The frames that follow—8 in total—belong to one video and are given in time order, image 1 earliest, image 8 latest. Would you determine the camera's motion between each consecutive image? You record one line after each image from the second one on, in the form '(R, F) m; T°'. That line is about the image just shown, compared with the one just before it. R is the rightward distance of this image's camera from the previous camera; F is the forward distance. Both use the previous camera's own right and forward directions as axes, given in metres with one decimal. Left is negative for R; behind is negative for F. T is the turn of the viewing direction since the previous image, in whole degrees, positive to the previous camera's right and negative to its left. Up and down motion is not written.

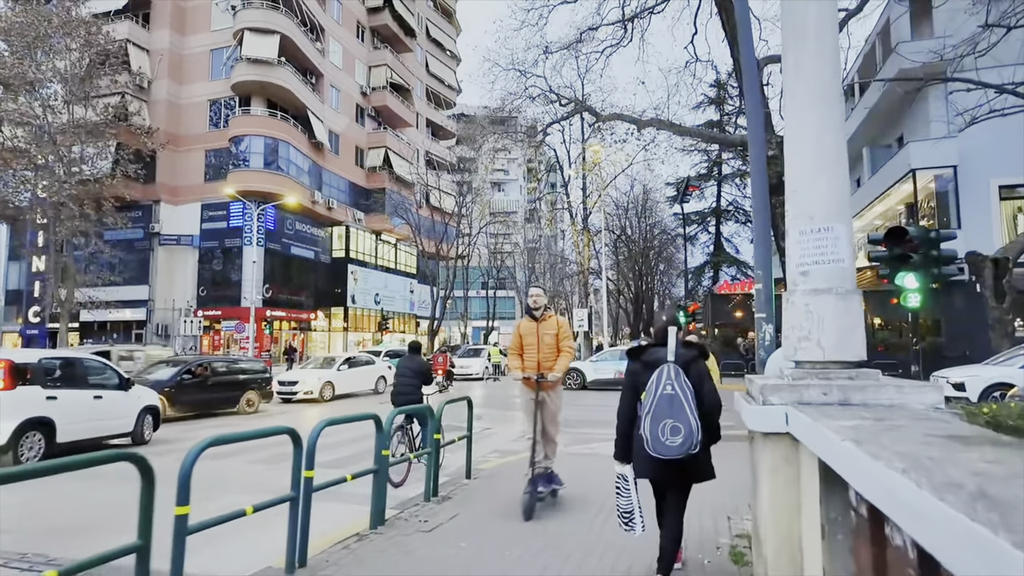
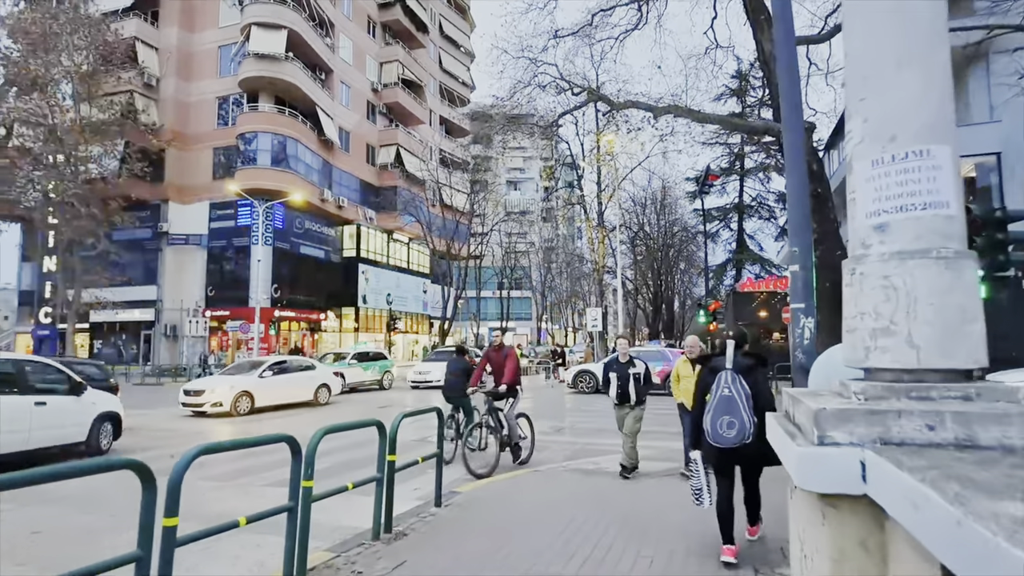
(+0.4, +1.1) m; -2°
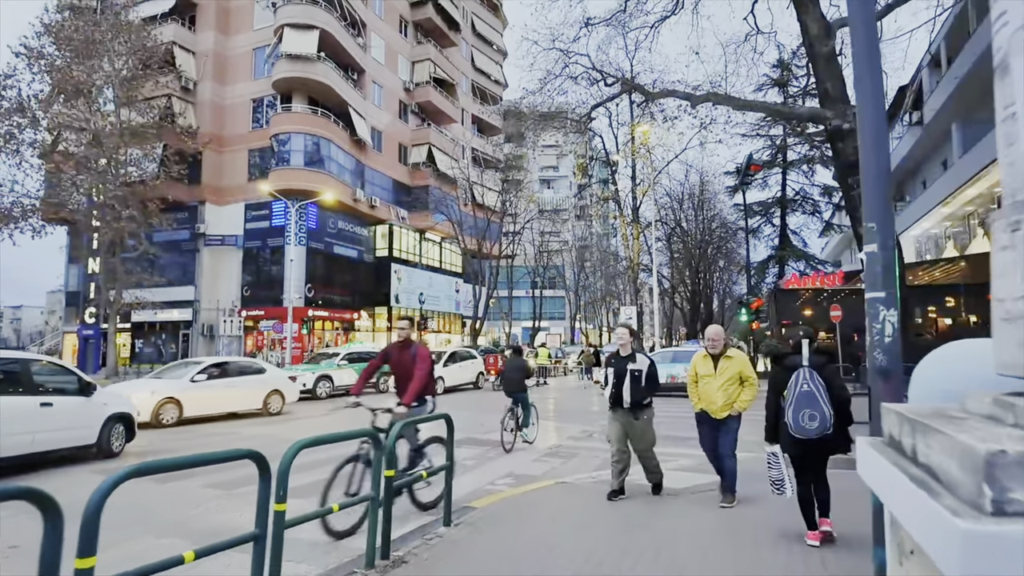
(+0.1, +0.6) m; -3°
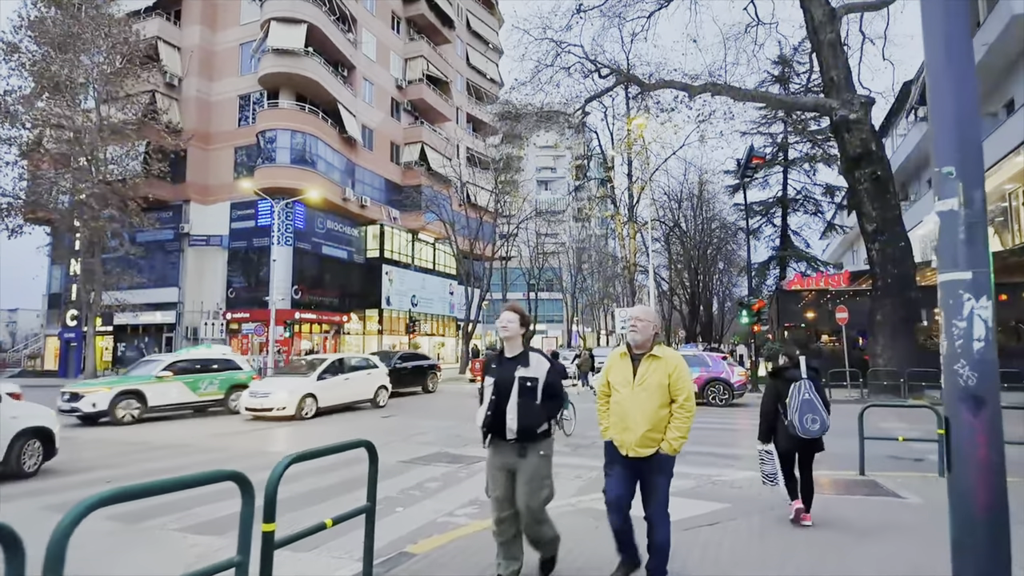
(+0.4, +1.0) m; 0°
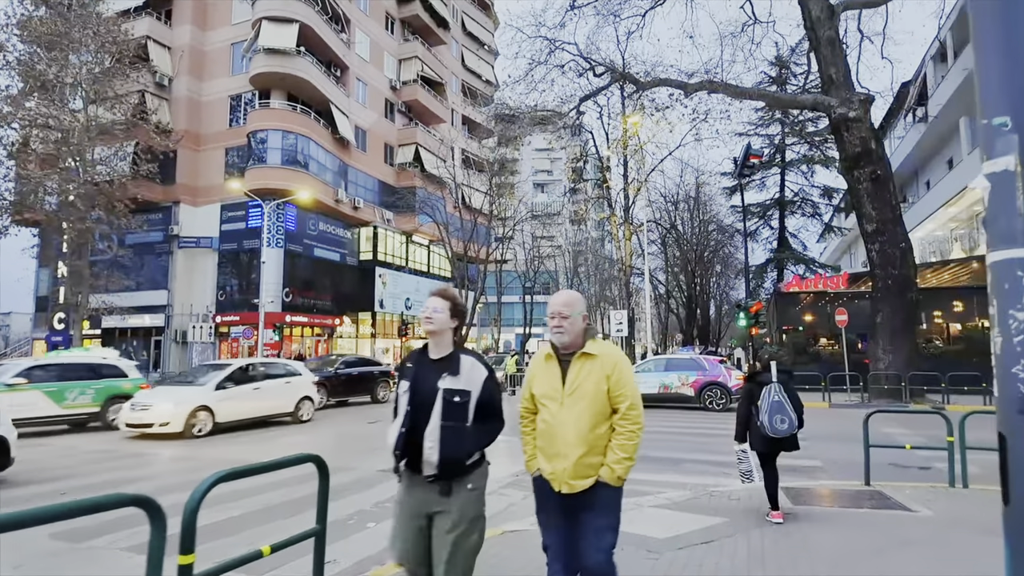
(+0.2, +0.4) m; 0°
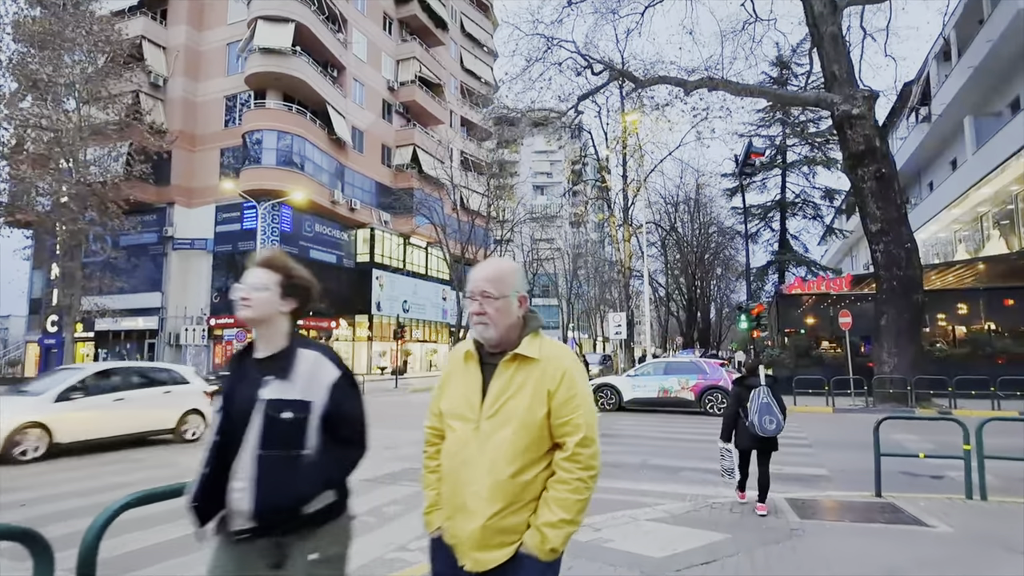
(+0.1, +0.4) m; 0°
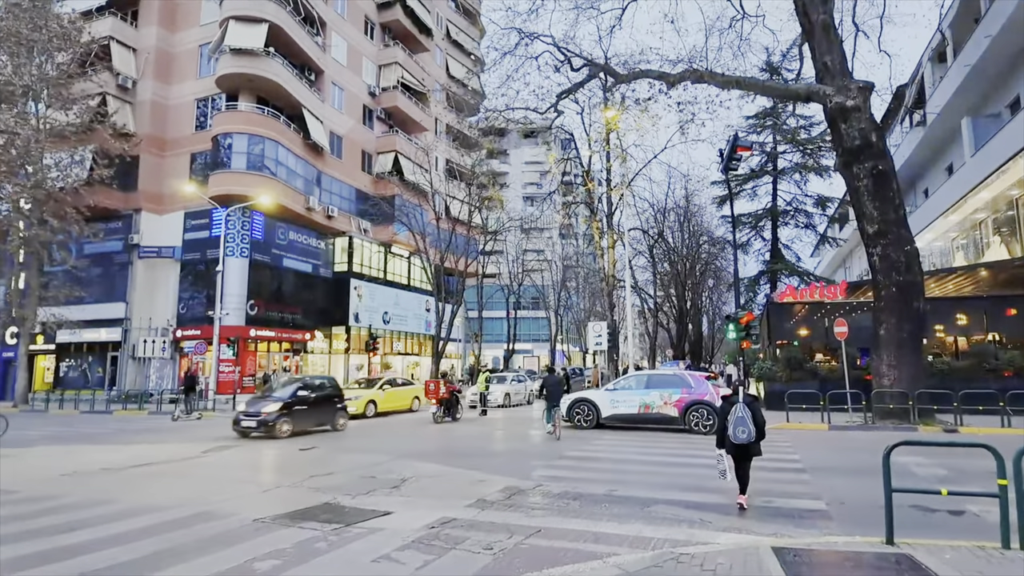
(+0.7, +1.3) m; +1°
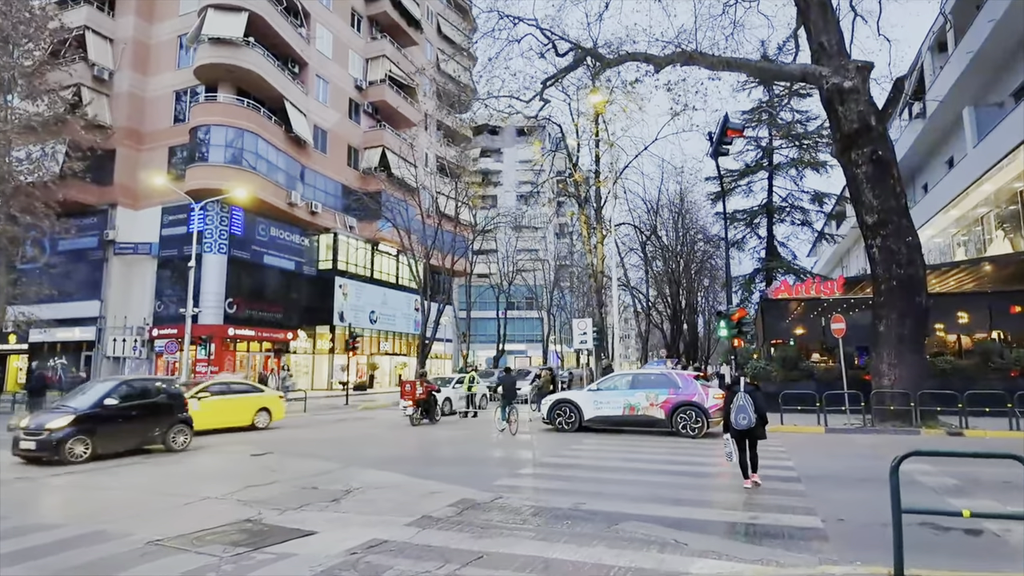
(+0.5, +0.9) m; 0°
